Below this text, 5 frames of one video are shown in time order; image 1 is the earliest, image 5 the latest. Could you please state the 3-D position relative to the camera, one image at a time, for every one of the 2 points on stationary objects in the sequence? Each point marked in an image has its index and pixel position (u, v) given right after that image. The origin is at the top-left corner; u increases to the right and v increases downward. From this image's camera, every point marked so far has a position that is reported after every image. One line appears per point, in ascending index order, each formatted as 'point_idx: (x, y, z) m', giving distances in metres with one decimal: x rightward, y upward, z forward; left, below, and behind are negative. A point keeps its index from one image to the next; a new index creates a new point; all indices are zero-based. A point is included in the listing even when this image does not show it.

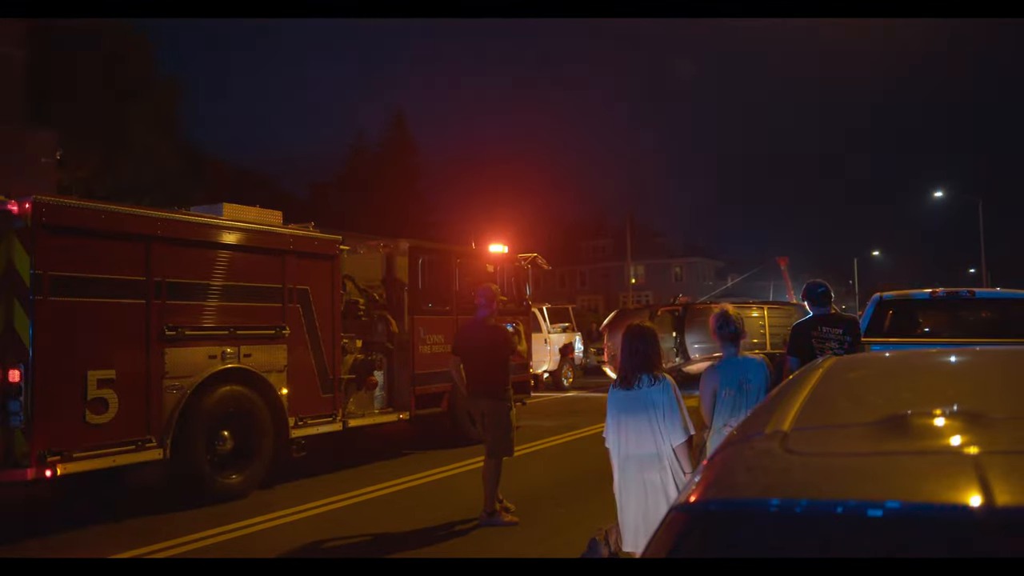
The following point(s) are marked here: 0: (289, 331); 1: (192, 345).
0: (-2.2, -0.4, +9.5) m
1: (-2.7, -0.5, +8.5) m
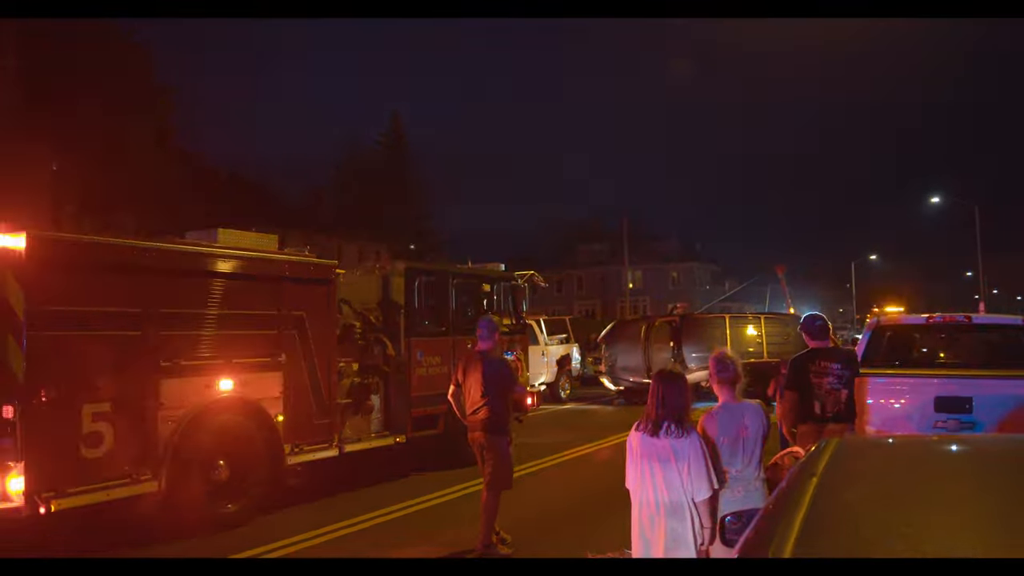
0: (-2.3, -0.7, +9.4) m
1: (-2.8, -0.7, +8.5) m
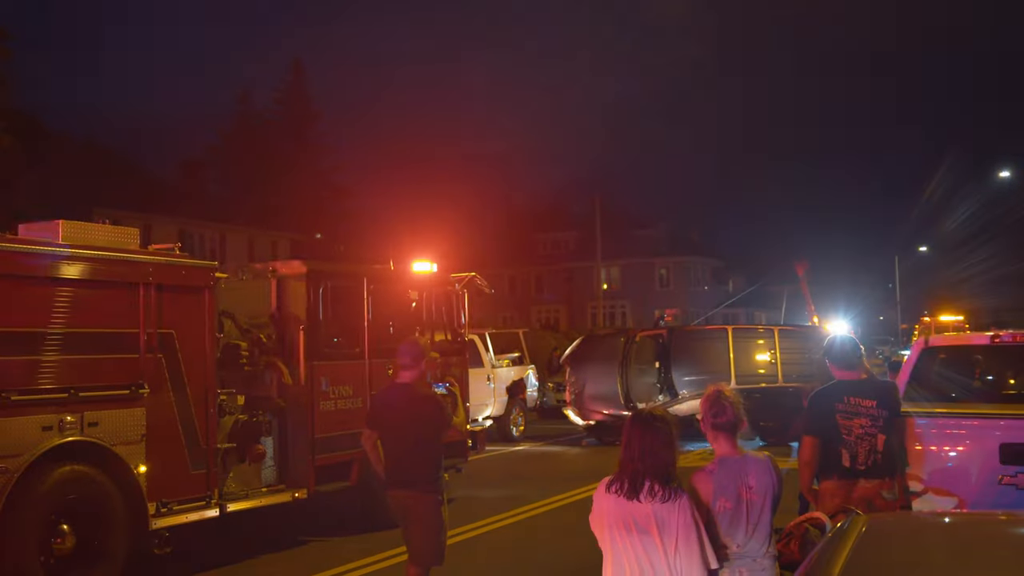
0: (-2.8, -0.8, +7.3) m
1: (-3.3, -0.8, +6.4) m
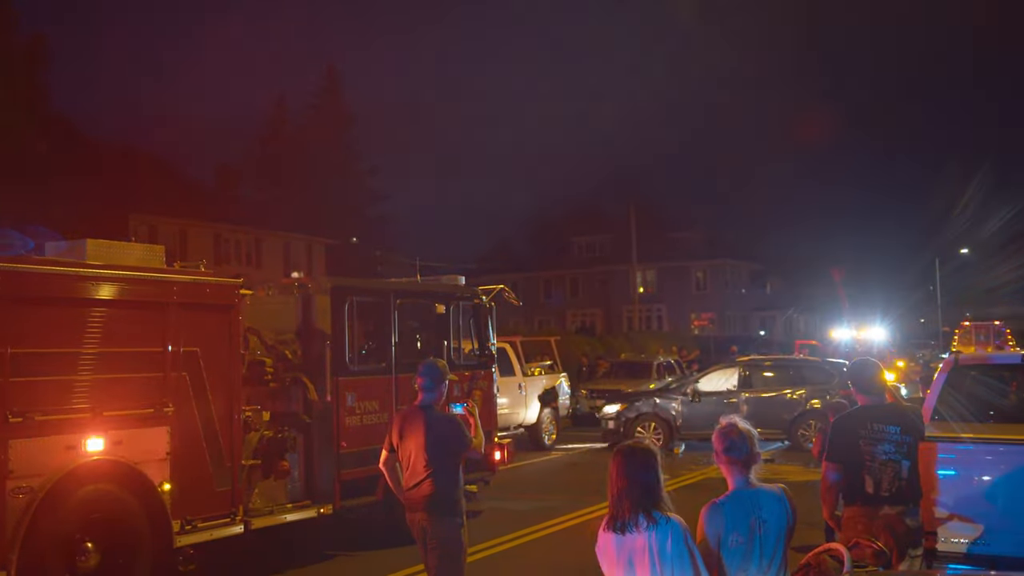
0: (-2.7, -0.9, +7.4) m
1: (-3.2, -1.0, +6.5) m
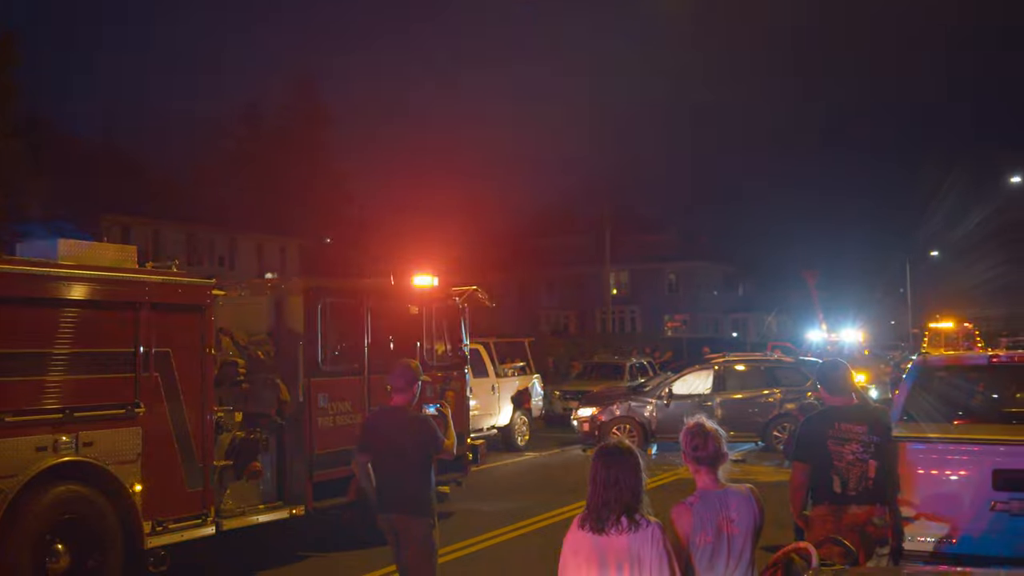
0: (-2.9, -0.9, +7.3) m
1: (-3.4, -1.0, +6.4) m
